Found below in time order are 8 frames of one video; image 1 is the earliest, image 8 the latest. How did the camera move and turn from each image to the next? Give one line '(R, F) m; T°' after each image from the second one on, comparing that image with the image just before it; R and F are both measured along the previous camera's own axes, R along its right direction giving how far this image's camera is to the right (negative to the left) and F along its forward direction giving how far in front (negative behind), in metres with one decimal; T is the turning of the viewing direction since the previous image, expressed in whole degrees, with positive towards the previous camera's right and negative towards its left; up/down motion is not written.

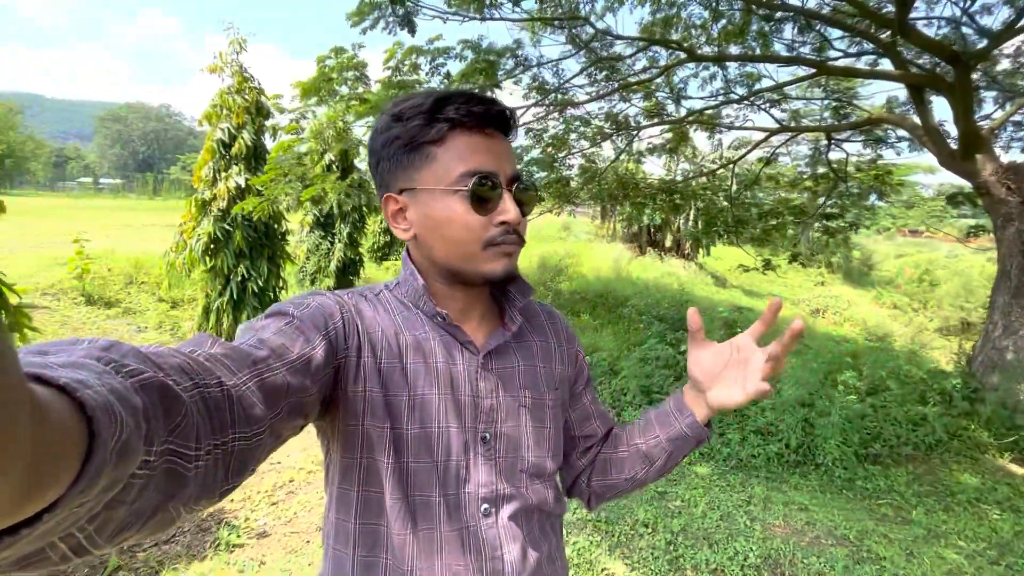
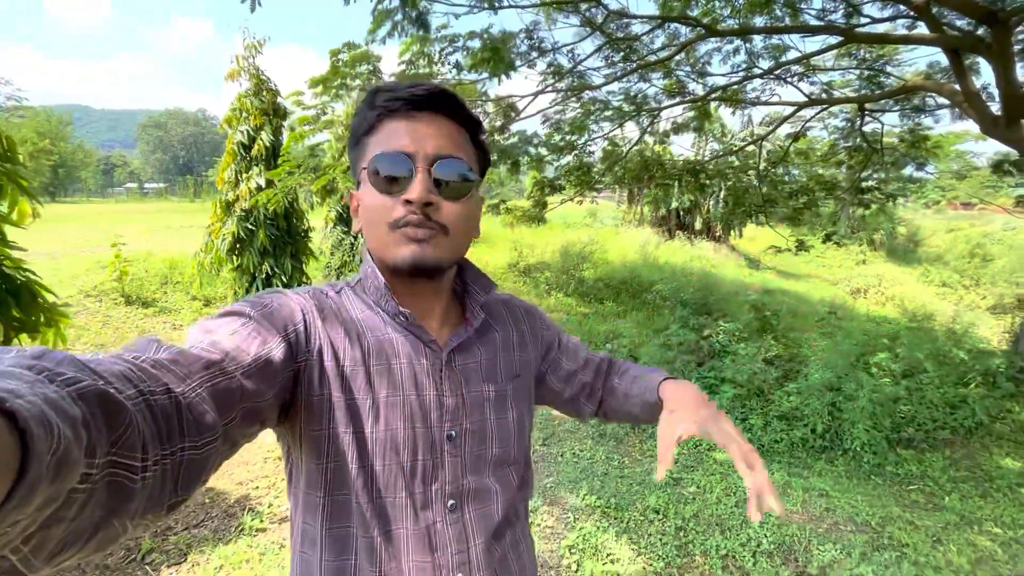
(+0.2, 0.0) m; -15°
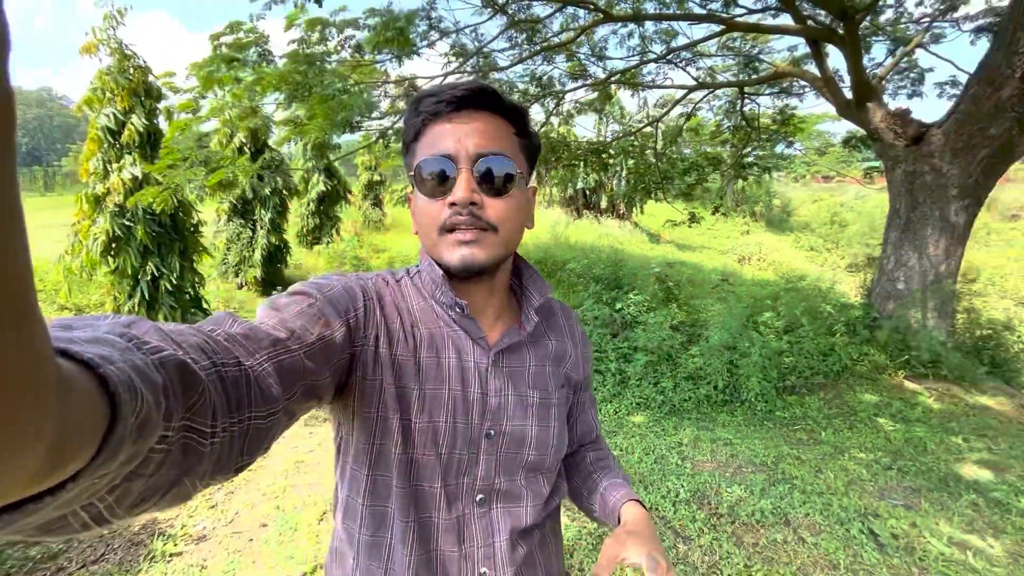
(-0.1, -0.1) m; +10°
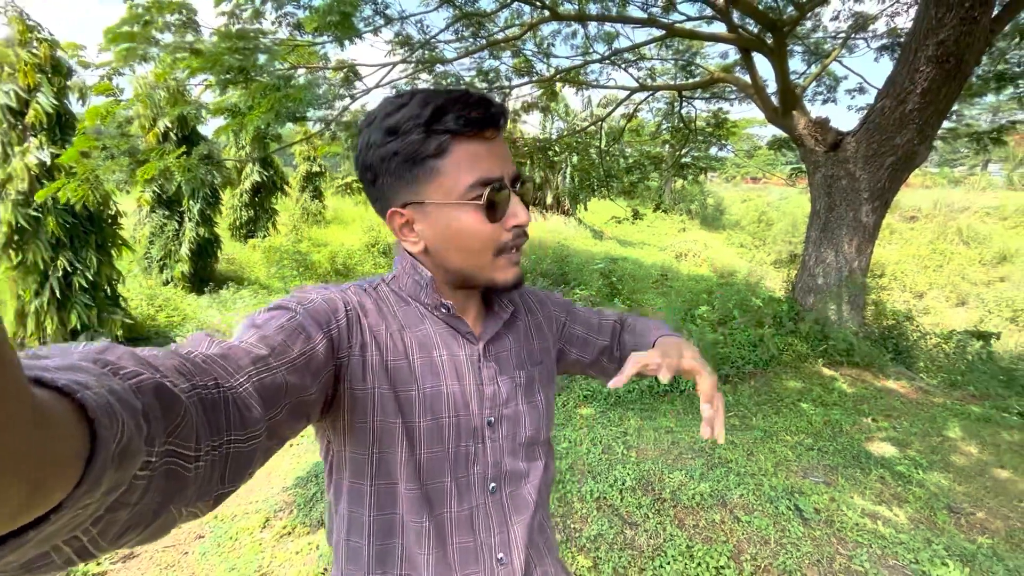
(-0.1, 0.0) m; +6°
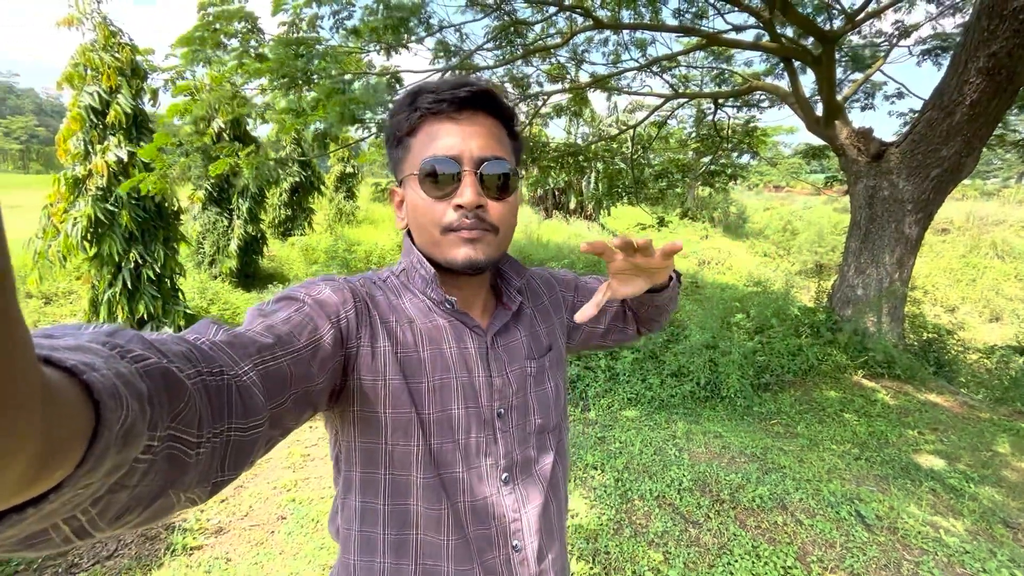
(-0.2, -0.1) m; -1°
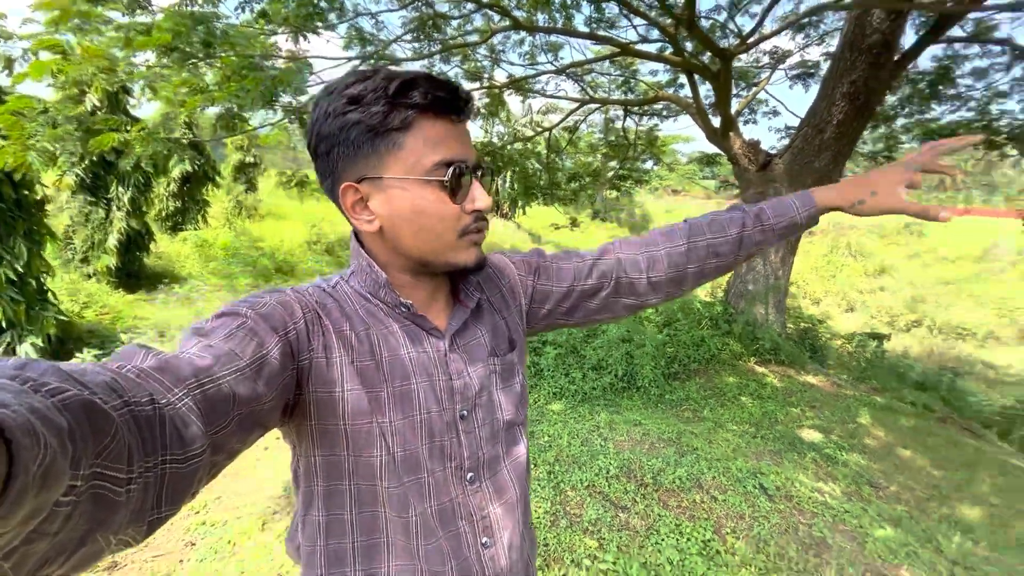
(-0.2, 0.0) m; +10°
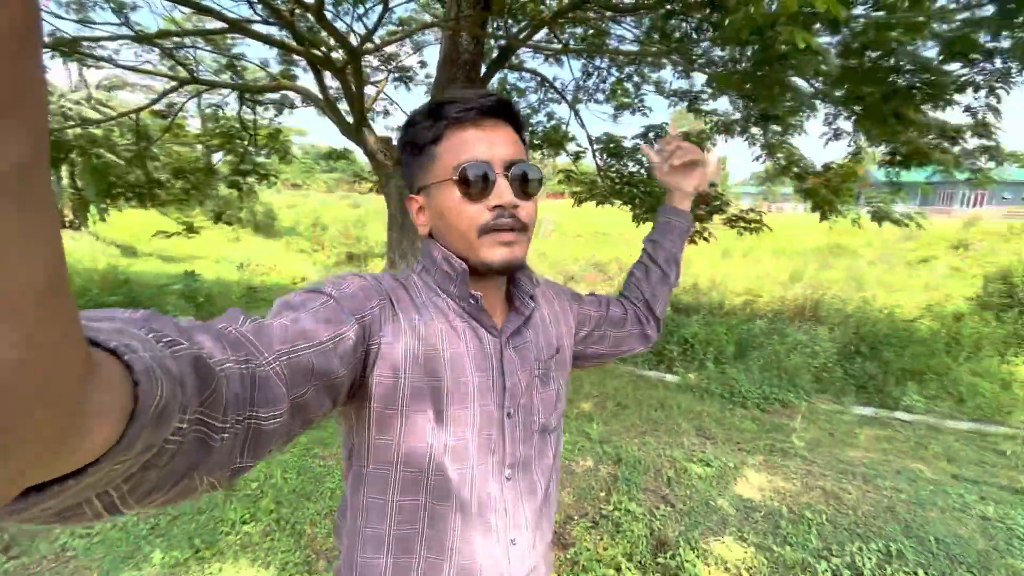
(-0.9, +0.4) m; +44°
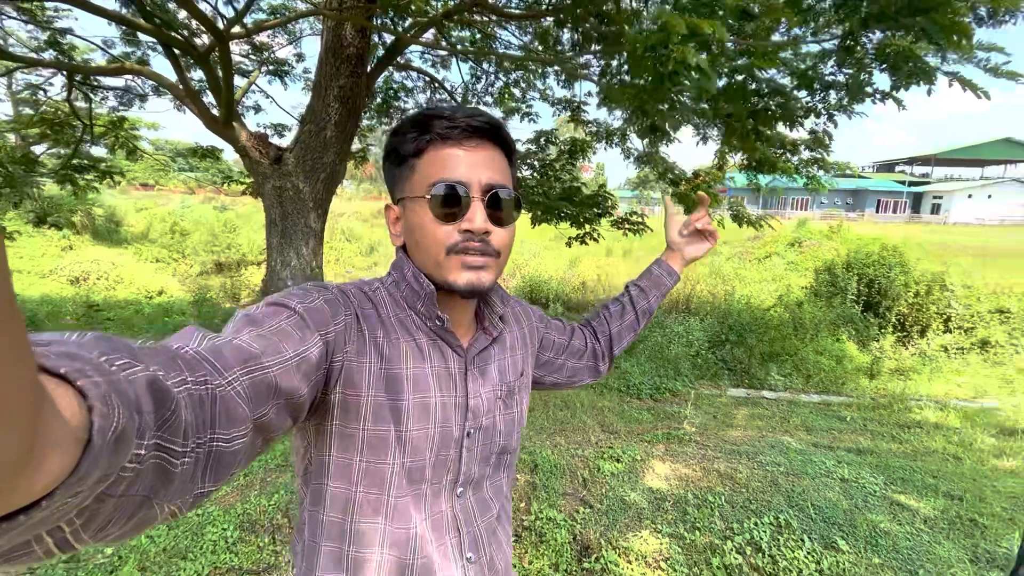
(-0.3, +0.2) m; +14°
